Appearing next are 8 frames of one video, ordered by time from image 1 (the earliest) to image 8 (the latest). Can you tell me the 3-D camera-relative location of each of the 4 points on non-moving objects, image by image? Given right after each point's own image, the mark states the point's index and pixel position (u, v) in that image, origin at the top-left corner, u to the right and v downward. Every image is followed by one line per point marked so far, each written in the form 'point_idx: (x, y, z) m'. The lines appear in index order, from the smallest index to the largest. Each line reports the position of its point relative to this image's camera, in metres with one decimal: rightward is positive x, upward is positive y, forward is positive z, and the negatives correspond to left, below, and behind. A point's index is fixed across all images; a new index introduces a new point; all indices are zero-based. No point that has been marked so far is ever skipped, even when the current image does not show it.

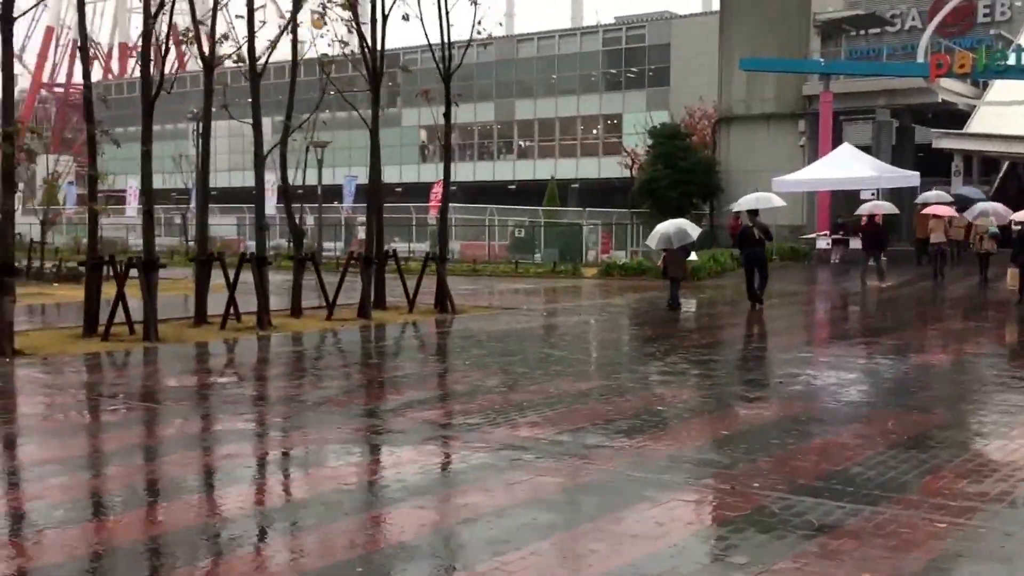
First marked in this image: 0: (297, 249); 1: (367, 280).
0: (-3.3, +0.6, +17.2) m
1: (-2.1, +0.1, +16.7) m
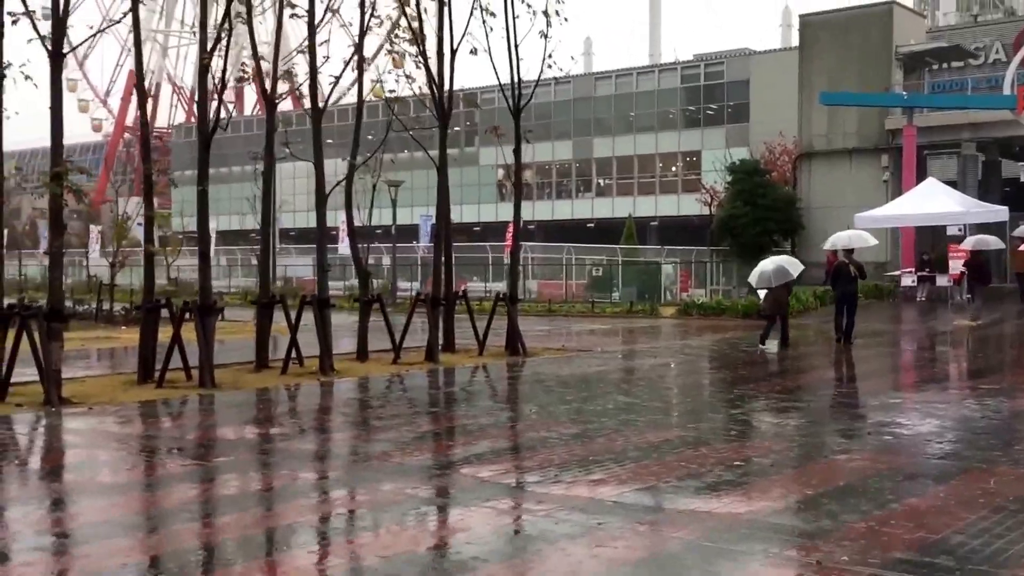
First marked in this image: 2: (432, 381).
0: (-2.2, 0.0, +16.8) m
1: (-1.1, -0.5, +16.1) m
2: (-1.0, -1.3, +15.3) m
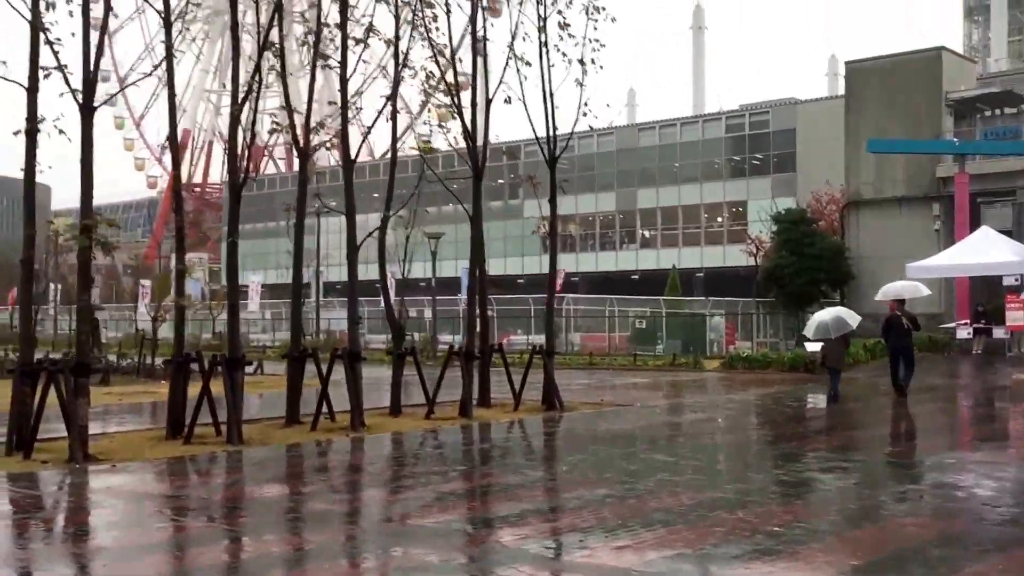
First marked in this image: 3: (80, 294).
0: (-1.7, -0.8, +16.5) m
1: (-0.6, -1.2, +15.8) m
2: (-0.6, -2.0, +15.0) m
3: (-4.4, -0.1, +11.6) m
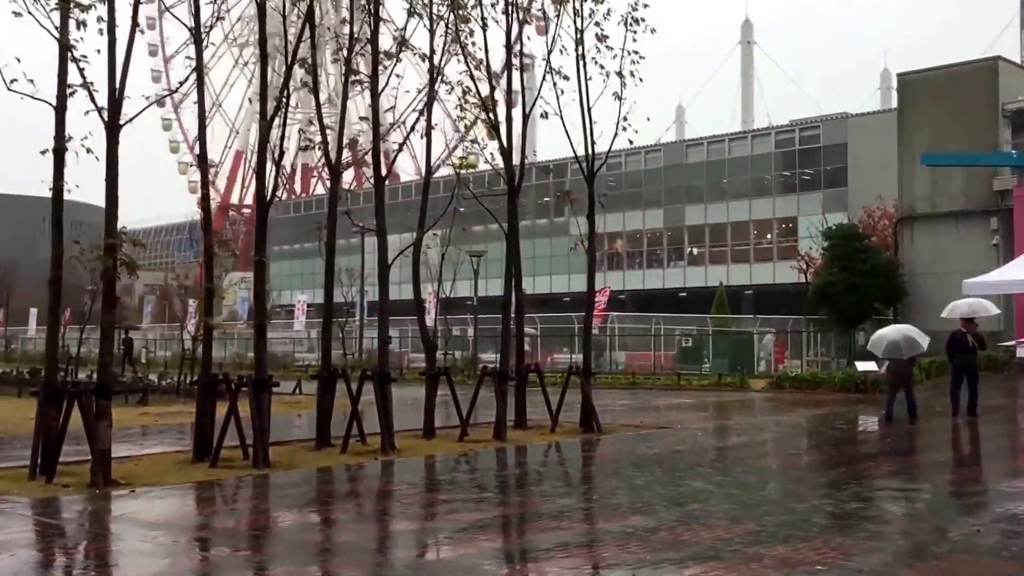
0: (-1.2, -1.1, +16.2) m
1: (-0.1, -1.5, +15.4) m
2: (-0.1, -2.2, +14.5) m
3: (-4.1, -0.3, +11.4) m
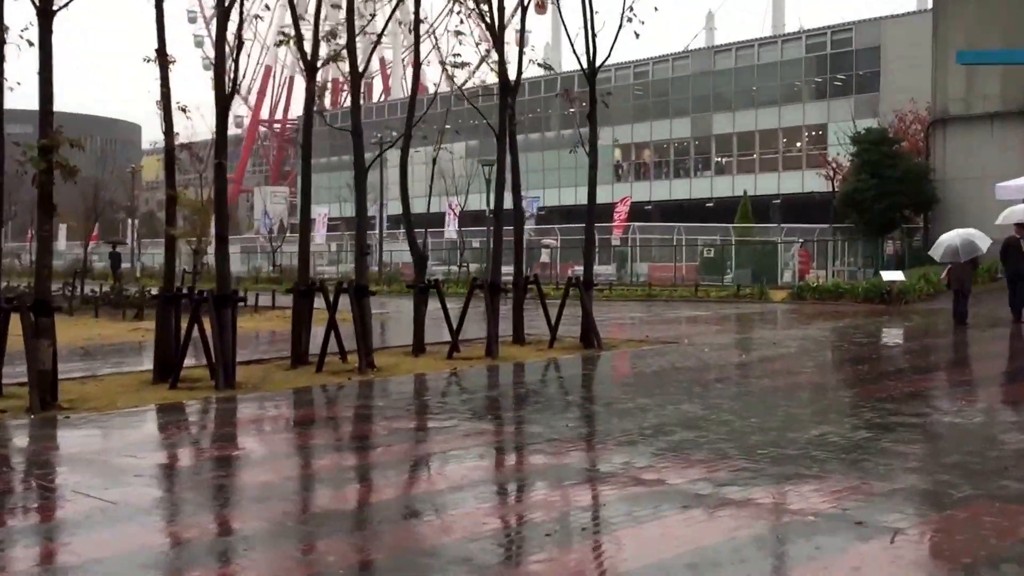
0: (-1.2, +0.1, +15.2) m
1: (-0.2, -0.3, +14.4) m
2: (-0.2, -1.1, +13.6) m
3: (-4.3, +0.6, +10.5) m
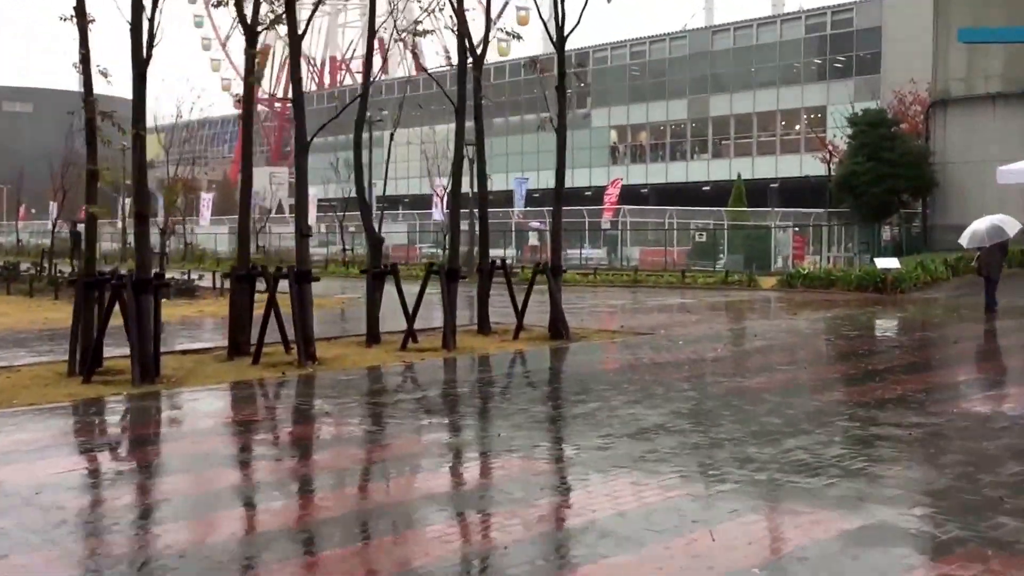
0: (-1.7, +0.3, +14.1) m
1: (-0.7, -0.1, +13.3) m
2: (-0.7, -1.0, +12.6) m
3: (-4.8, +0.7, +9.4) m
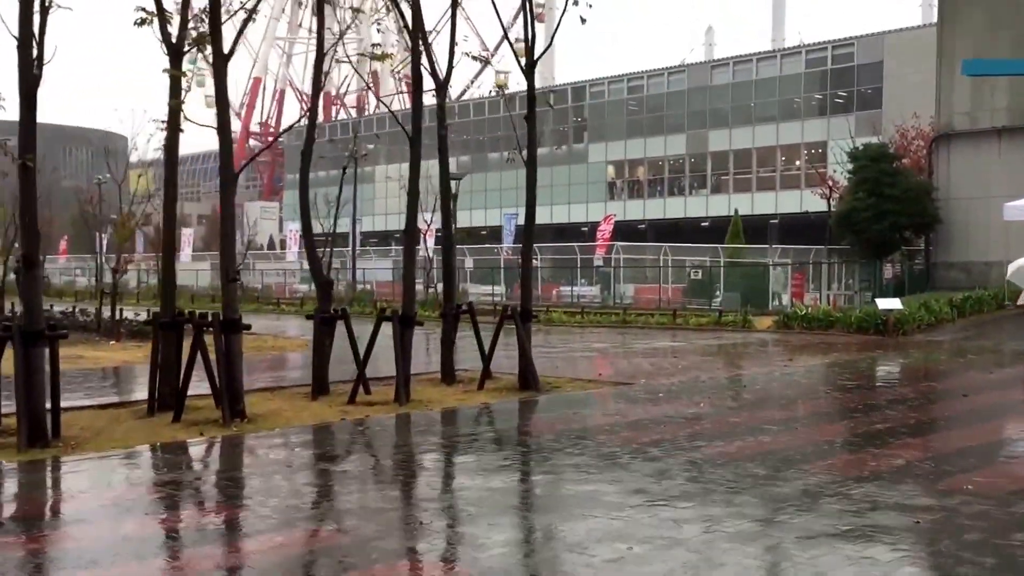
0: (-2.1, -0.2, +12.8) m
1: (-1.1, -0.6, +12.0) m
2: (-1.1, -1.4, +11.2) m
3: (-5.2, +0.4, +8.1) m
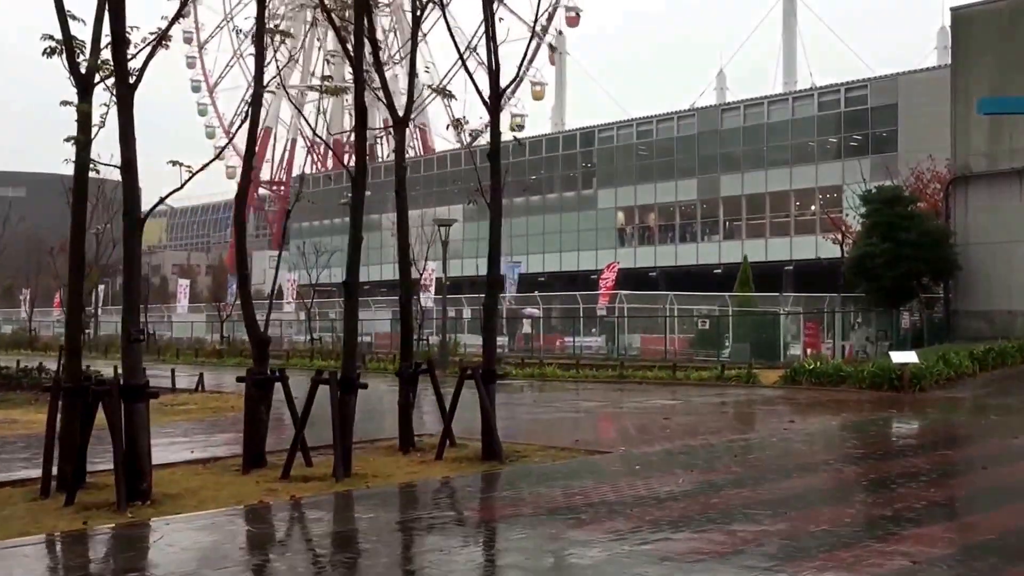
0: (-2.5, -0.8, +11.4) m
1: (-1.5, -1.2, +10.5) m
2: (-1.5, -1.9, +9.7) m
3: (-5.7, 0.0, +6.7) m
